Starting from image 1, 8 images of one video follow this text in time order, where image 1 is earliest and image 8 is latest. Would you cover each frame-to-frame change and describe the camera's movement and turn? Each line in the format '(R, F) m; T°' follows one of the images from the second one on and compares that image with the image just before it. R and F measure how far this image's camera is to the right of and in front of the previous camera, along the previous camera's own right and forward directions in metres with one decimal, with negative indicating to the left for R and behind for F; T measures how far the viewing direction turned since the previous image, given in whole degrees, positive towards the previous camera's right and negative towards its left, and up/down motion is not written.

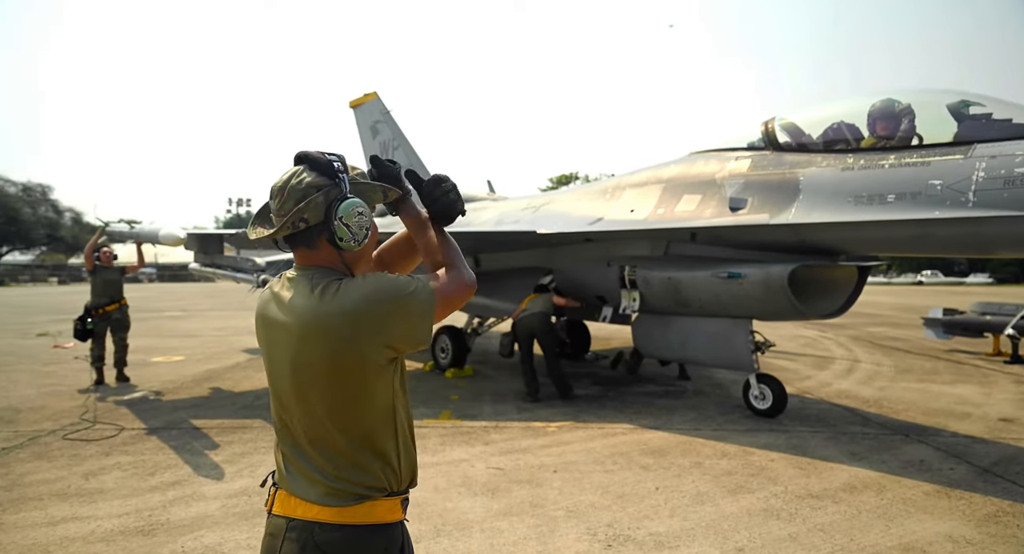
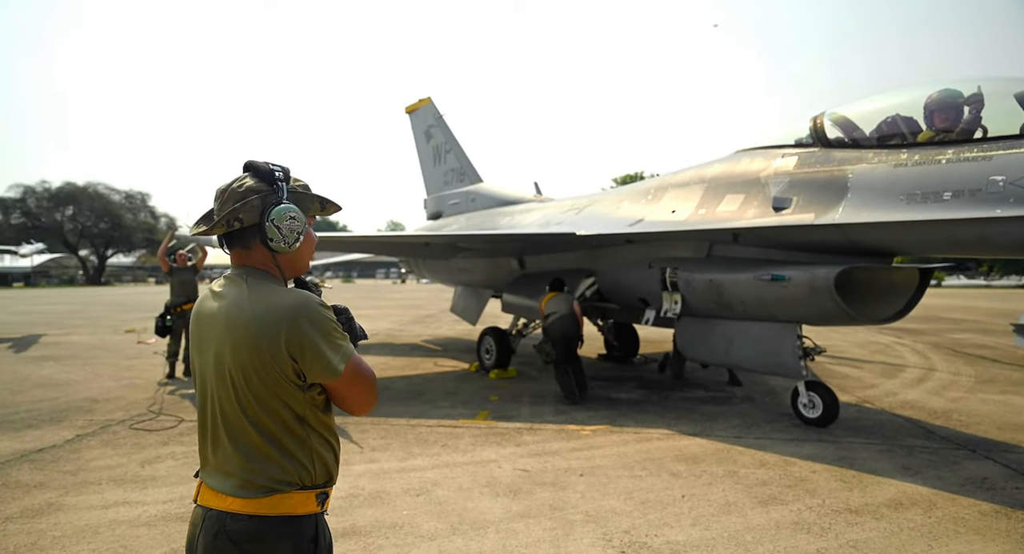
(+0.2, 0.0) m; -6°
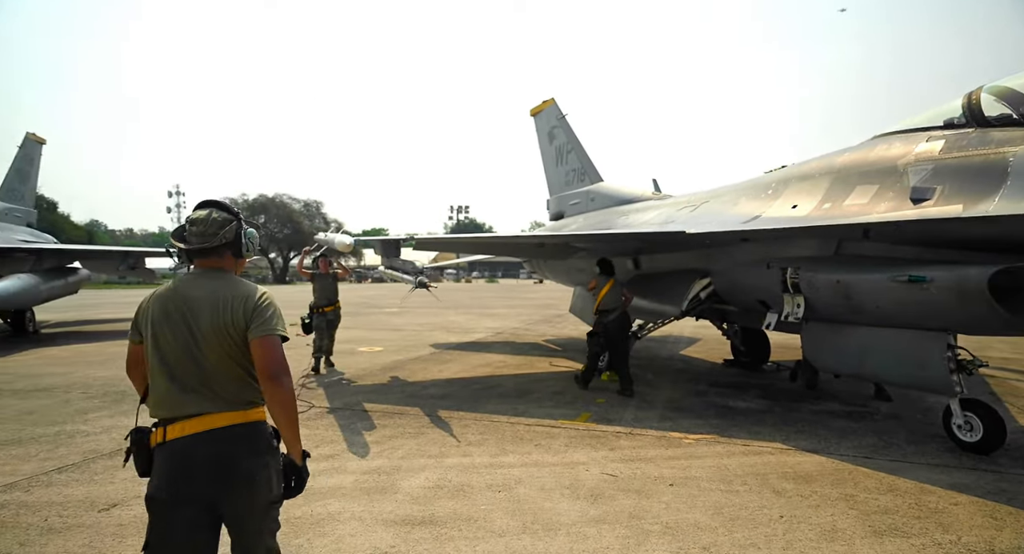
(+0.3, 0.0) m; -13°
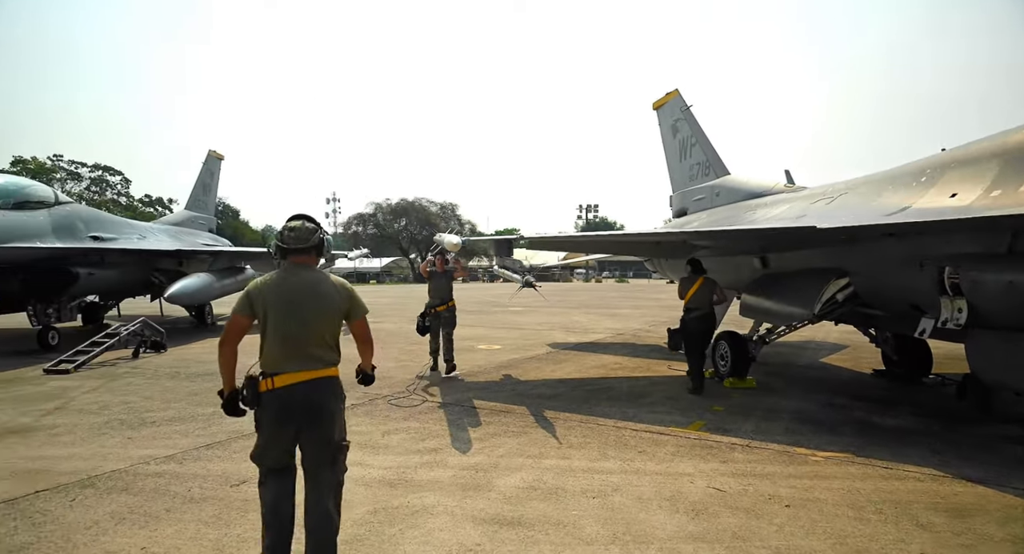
(+0.2, +0.1) m; -13°
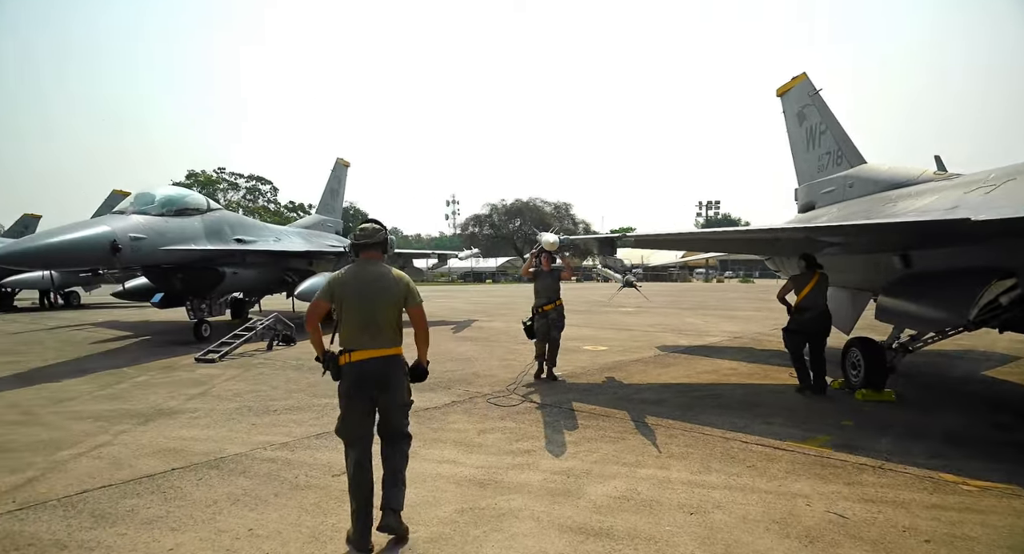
(+0.1, +0.1) m; -11°
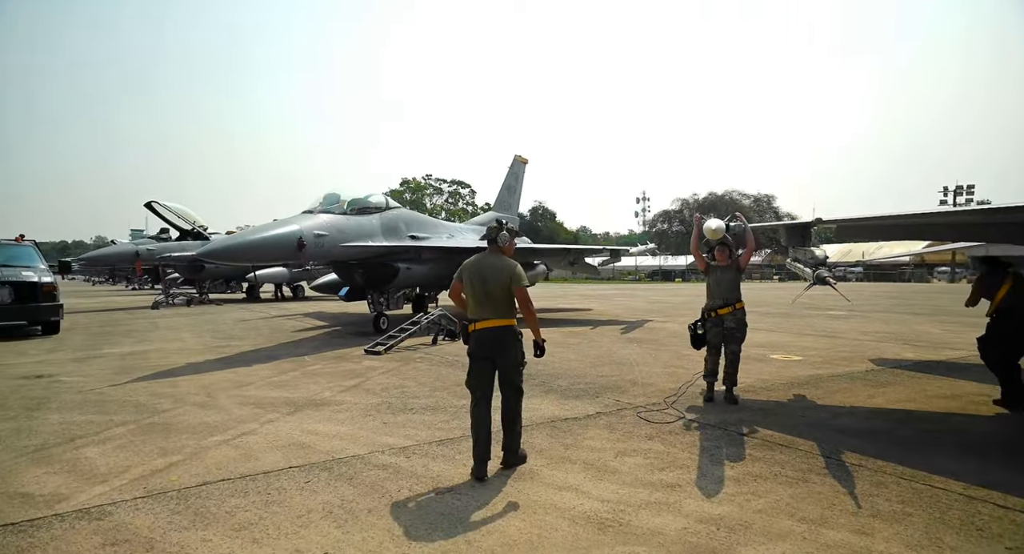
(+0.3, +0.7) m; -19°
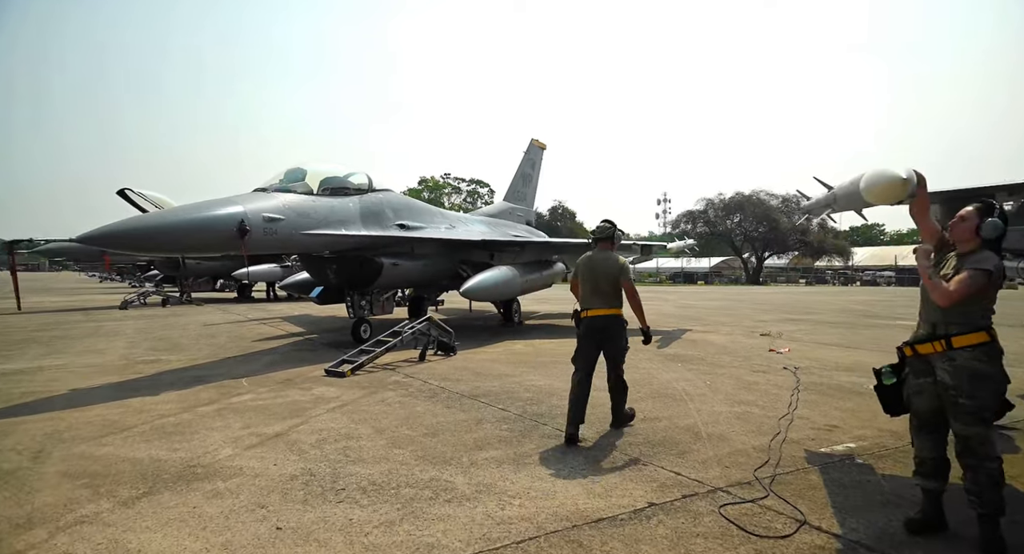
(+0.1, +2.1) m; -2°
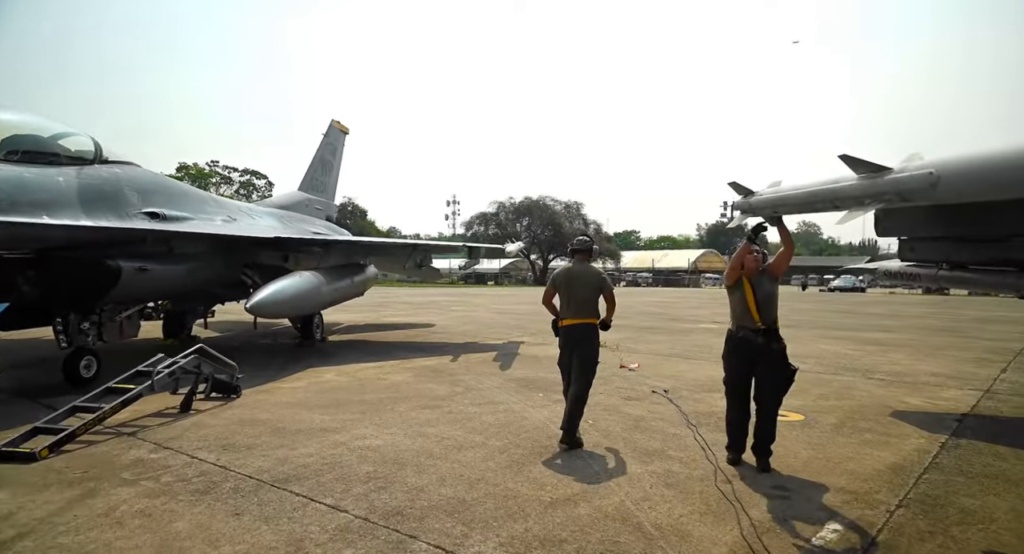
(-0.3, +1.8) m; +21°
